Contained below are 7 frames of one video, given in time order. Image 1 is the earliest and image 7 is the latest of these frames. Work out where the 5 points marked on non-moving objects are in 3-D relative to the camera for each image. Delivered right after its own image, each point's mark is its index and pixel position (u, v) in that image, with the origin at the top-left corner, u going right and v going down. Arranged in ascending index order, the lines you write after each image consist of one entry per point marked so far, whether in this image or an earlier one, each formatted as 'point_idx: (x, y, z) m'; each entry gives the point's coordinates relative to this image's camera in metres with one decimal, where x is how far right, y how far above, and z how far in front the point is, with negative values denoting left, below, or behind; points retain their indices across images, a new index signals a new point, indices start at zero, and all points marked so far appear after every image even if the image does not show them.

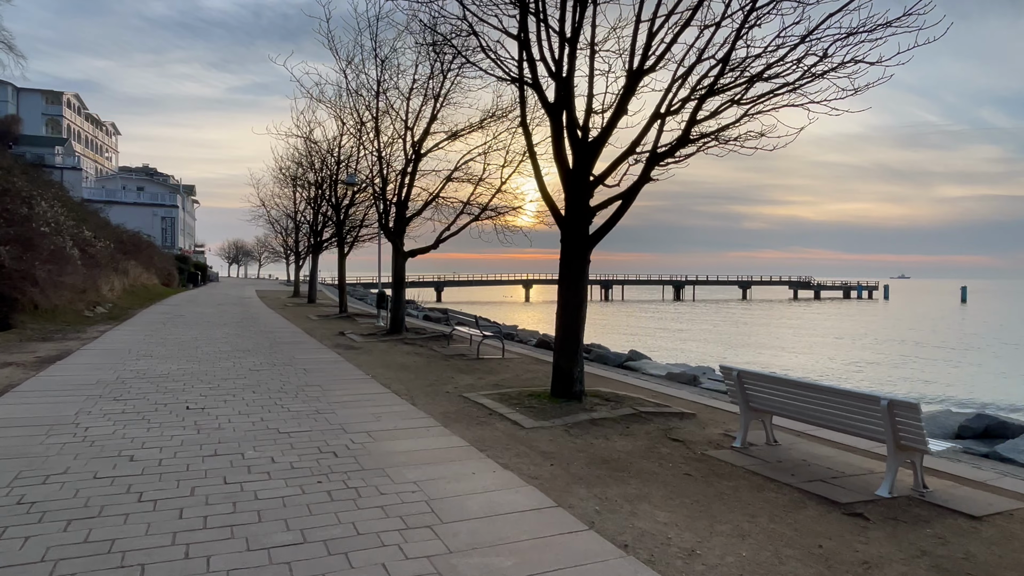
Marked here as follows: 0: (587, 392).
0: (+1.0, -1.4, +8.5) m
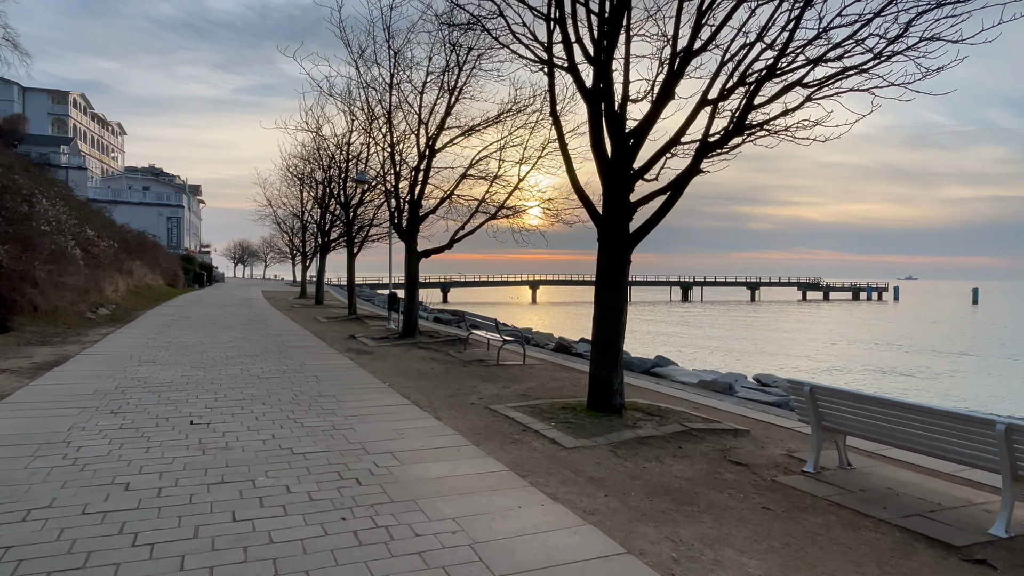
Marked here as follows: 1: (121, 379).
0: (+1.4, -1.4, +7.8) m
1: (-5.7, -1.3, +9.5) m
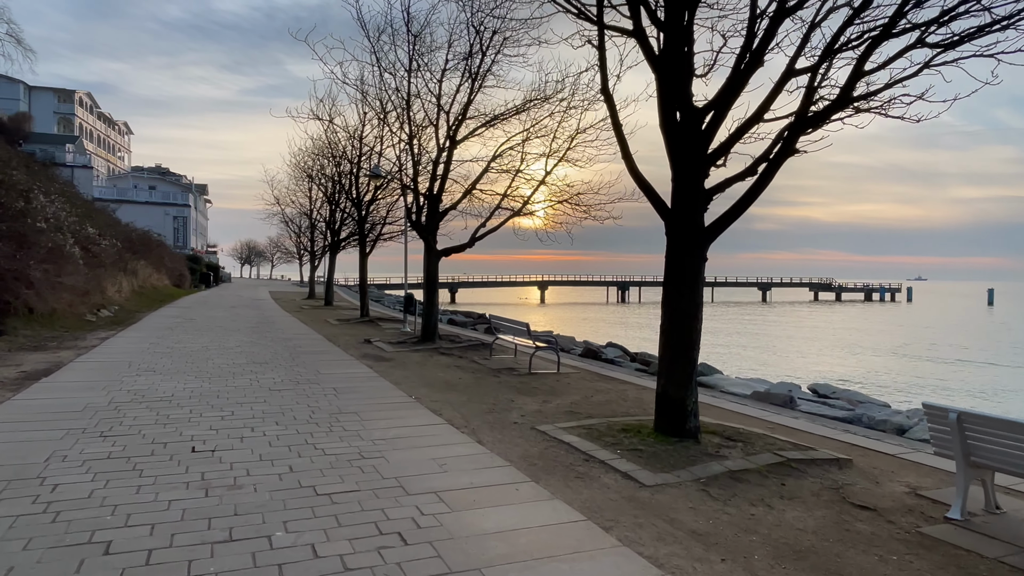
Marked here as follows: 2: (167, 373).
0: (+1.9, -1.4, +6.7) m
1: (-5.1, -1.4, +8.4) m
2: (-5.3, -1.3, +10.0) m
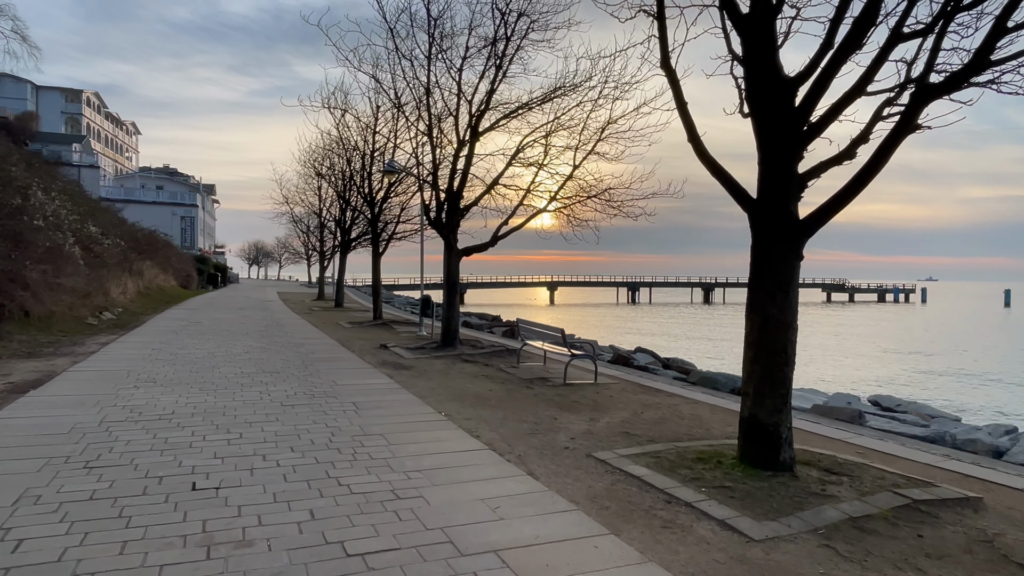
0: (+2.4, -1.5, +5.6) m
1: (-4.6, -1.4, +7.5) m
2: (-4.7, -1.4, +9.0) m
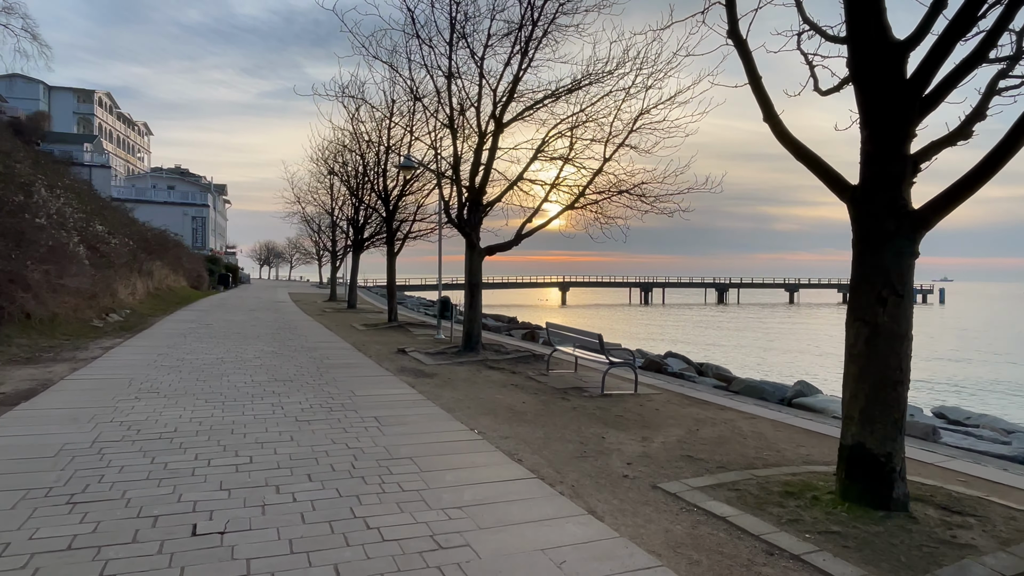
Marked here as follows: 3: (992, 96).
0: (+2.8, -1.5, +4.7) m
1: (-4.2, -1.4, +6.7) m
2: (-4.3, -1.4, +8.2) m
3: (+3.9, +1.6, +5.3) m
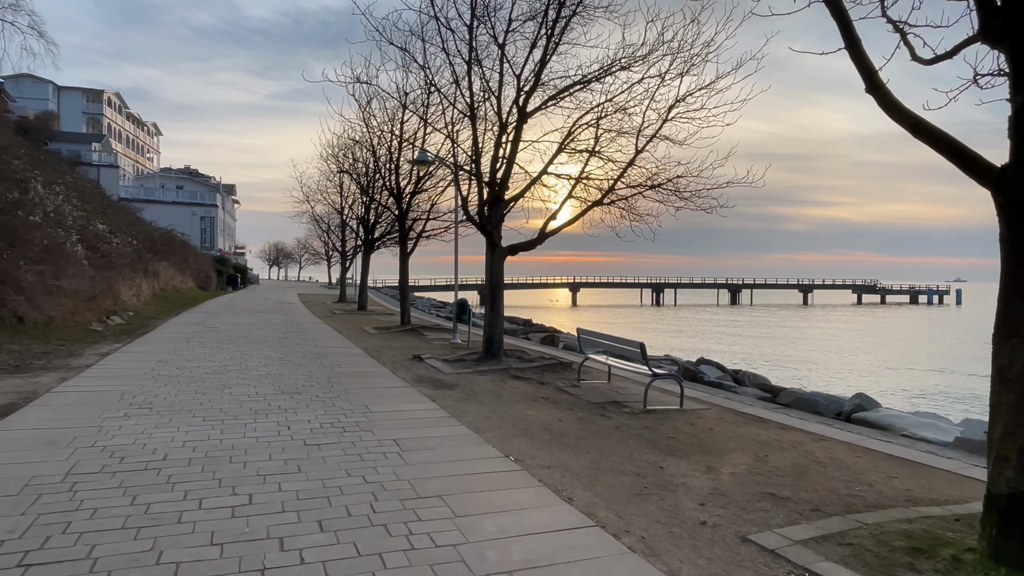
0: (+3.2, -1.5, +3.7) m
1: (-3.8, -1.5, +5.8) m
2: (-3.9, -1.4, +7.3) m
3: (+4.3, +1.5, +4.3) m
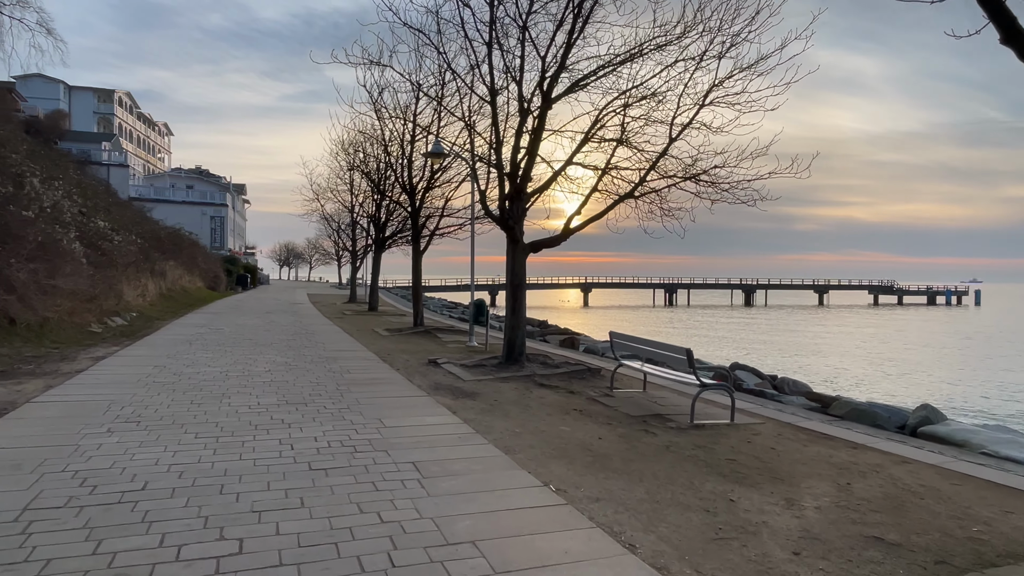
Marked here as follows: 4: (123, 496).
0: (+3.5, -1.5, +2.8) m
1: (-3.5, -1.4, +4.9) m
2: (-3.5, -1.4, +6.4) m
3: (+4.5, +1.5, +3.3) m
4: (-2.7, -1.5, +4.6) m
